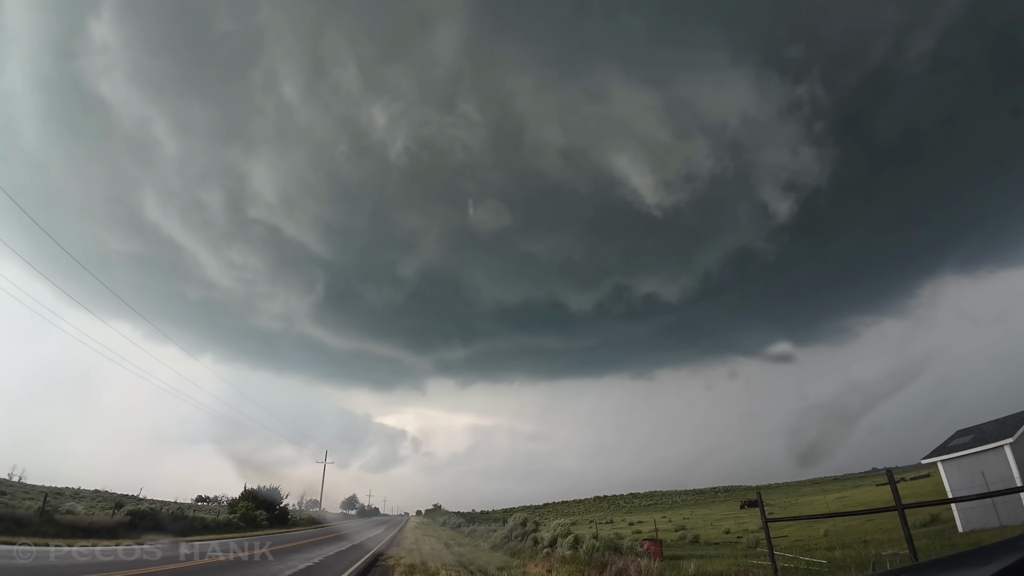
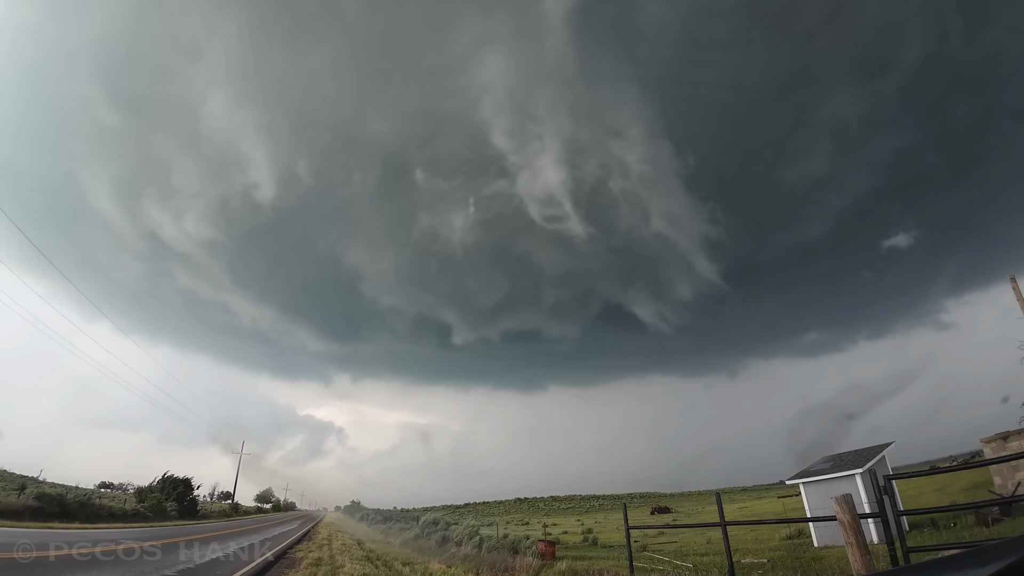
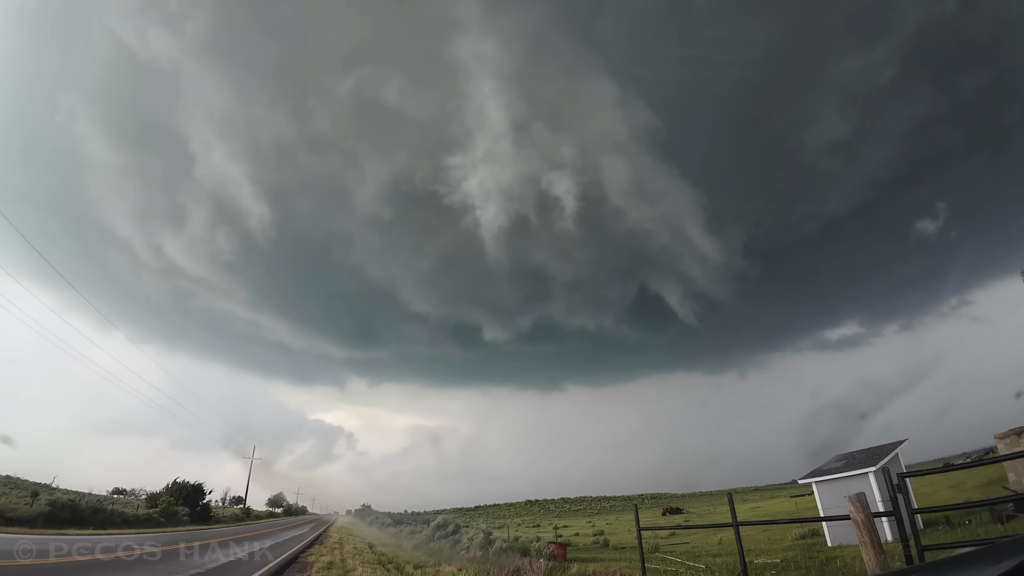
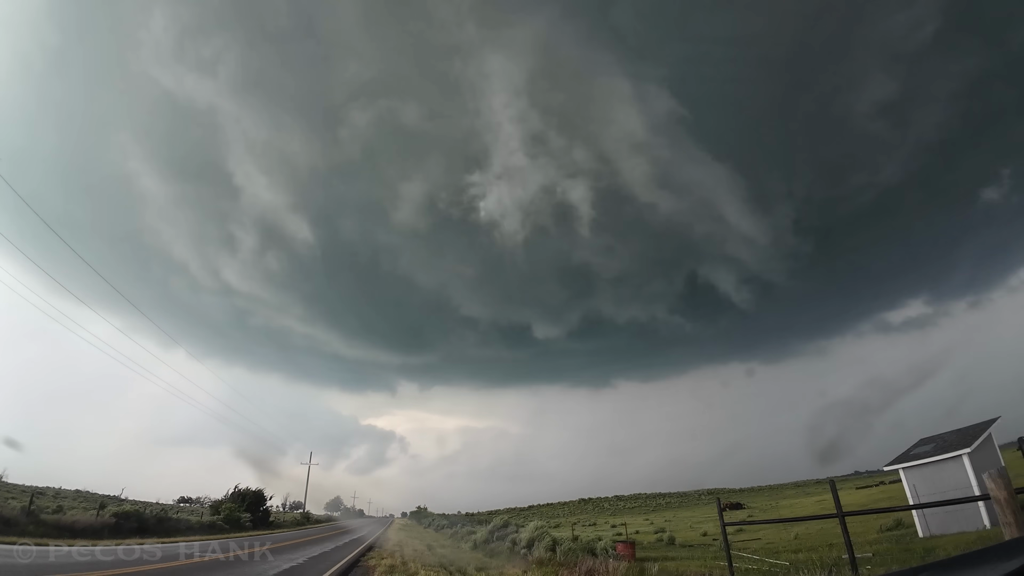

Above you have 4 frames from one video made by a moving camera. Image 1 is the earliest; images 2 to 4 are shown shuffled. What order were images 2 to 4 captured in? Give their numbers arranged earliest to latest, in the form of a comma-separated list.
4, 3, 2
